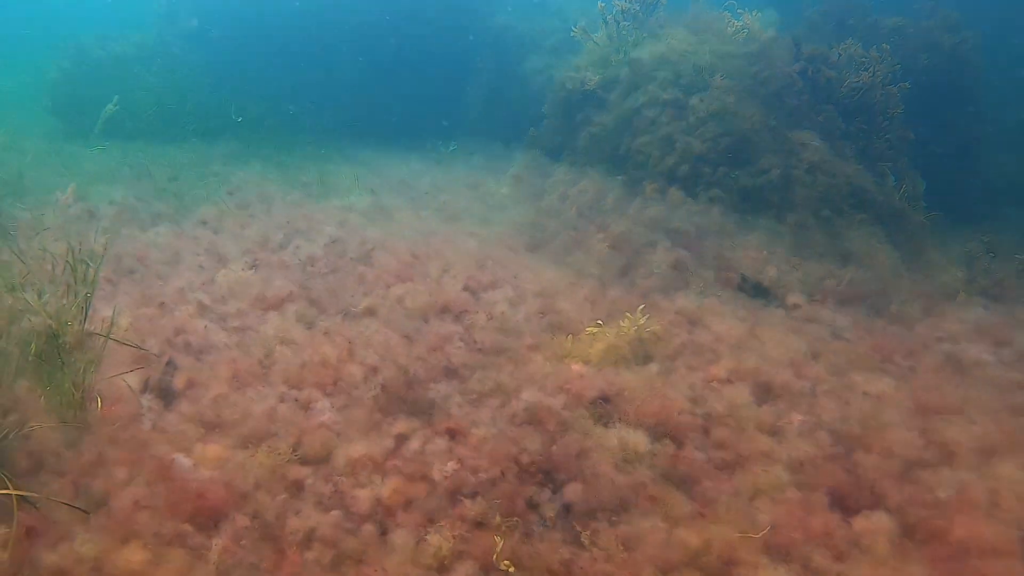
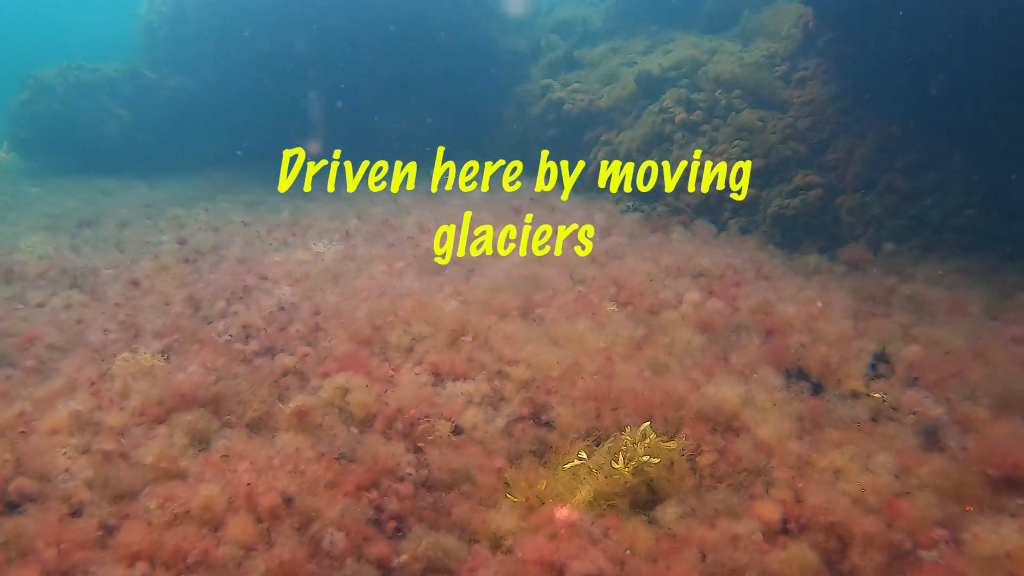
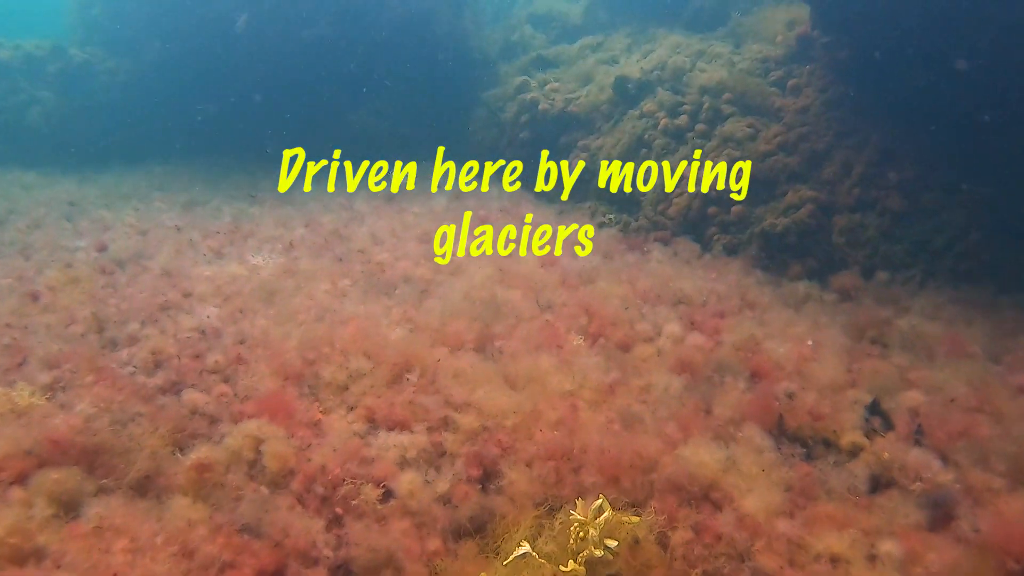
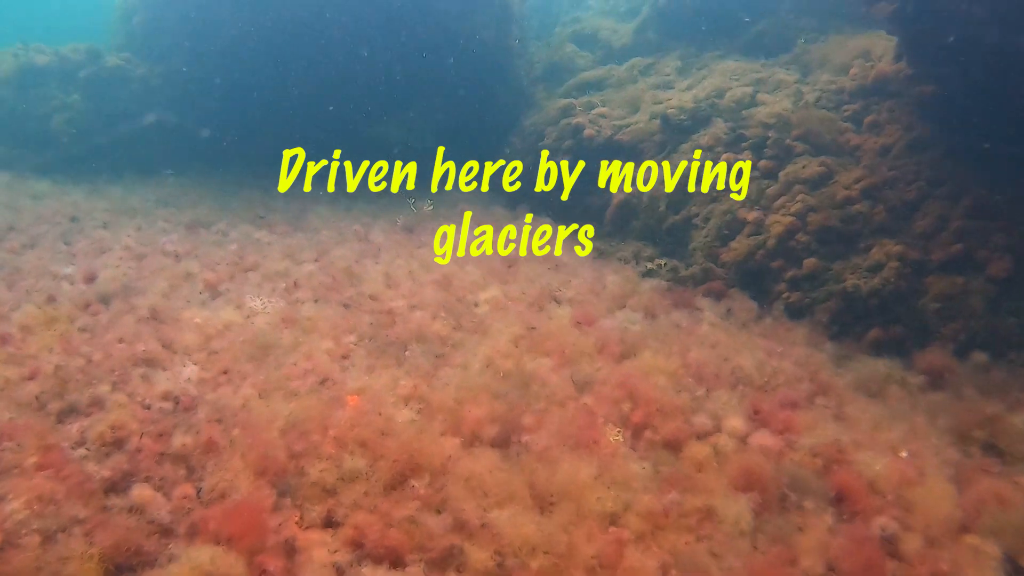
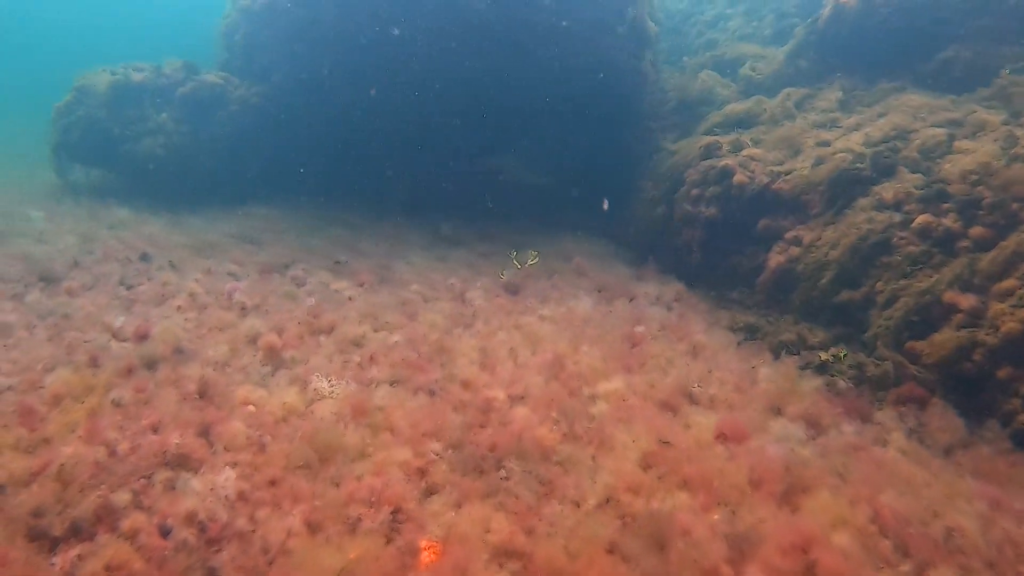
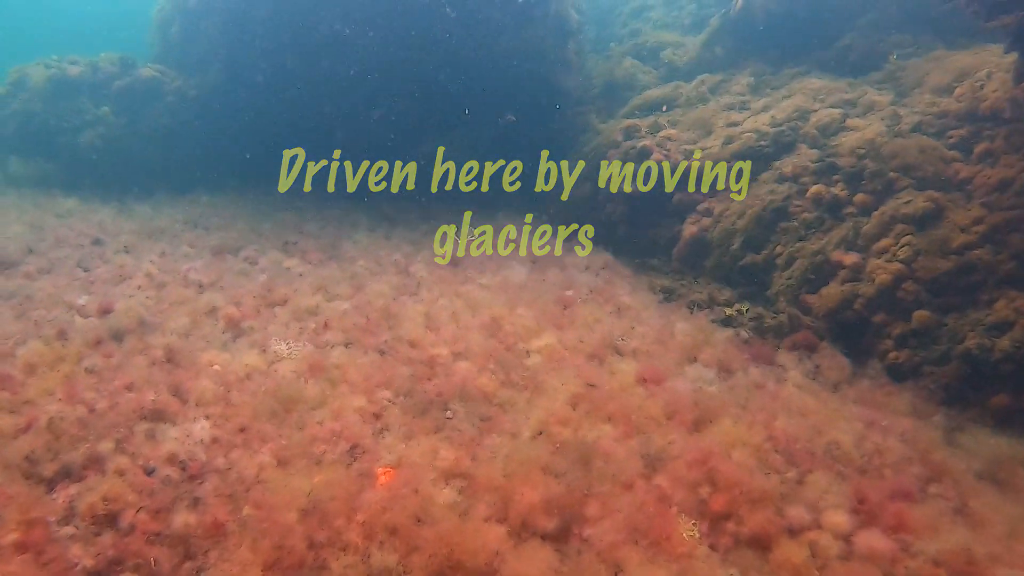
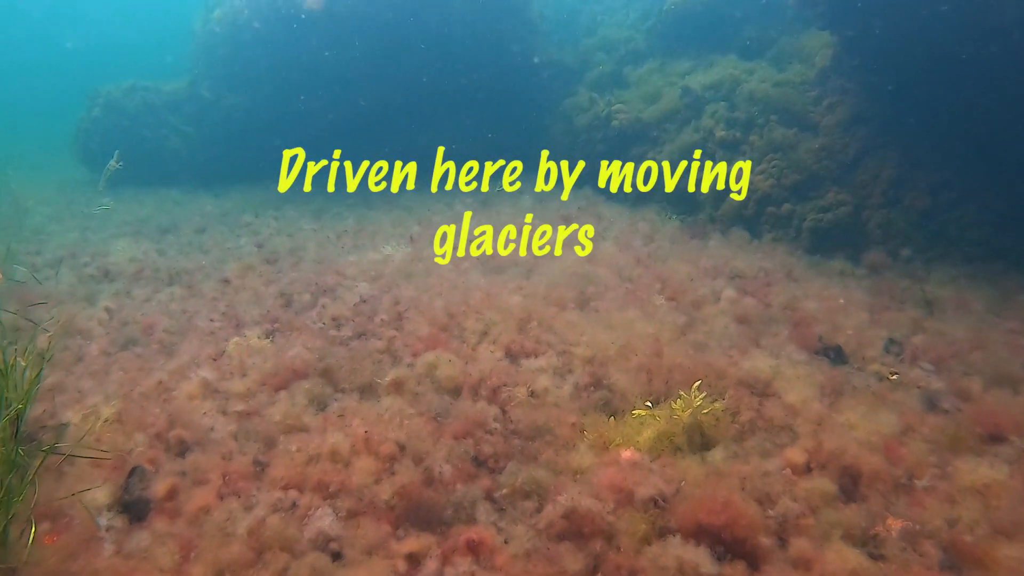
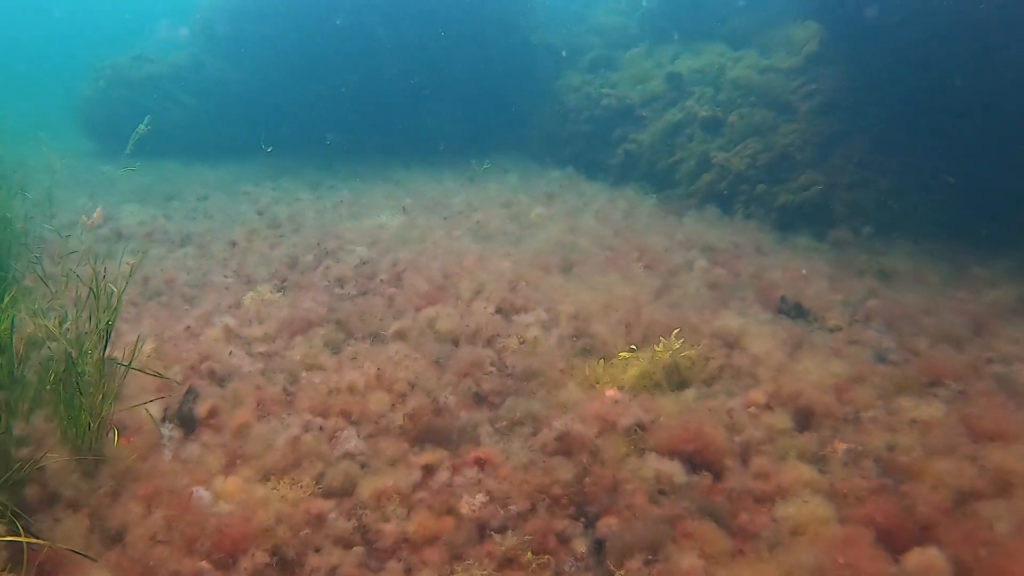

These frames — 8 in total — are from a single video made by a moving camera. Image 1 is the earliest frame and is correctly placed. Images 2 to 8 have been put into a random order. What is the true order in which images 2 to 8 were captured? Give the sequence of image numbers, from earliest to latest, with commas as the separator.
8, 7, 2, 3, 4, 6, 5
